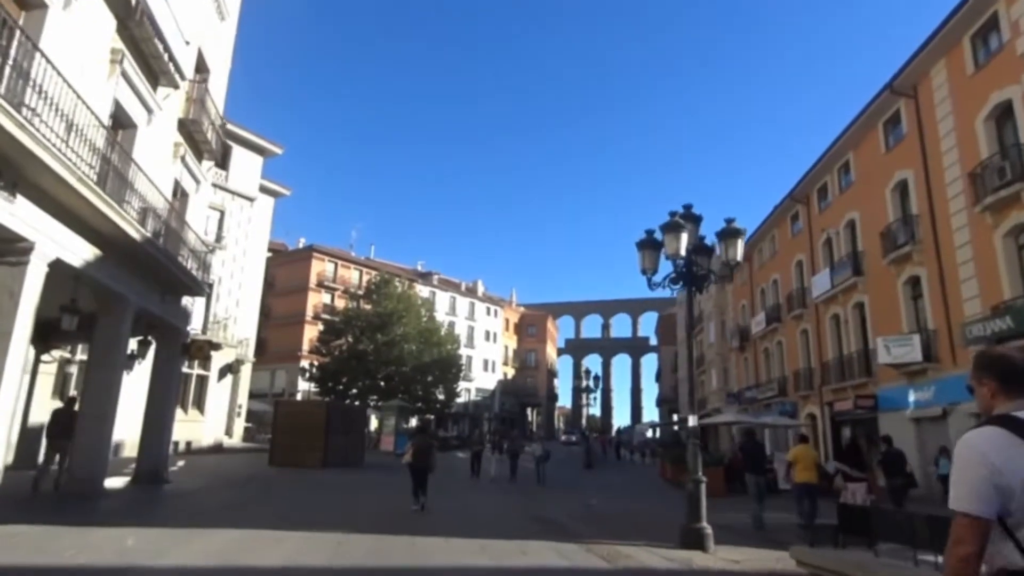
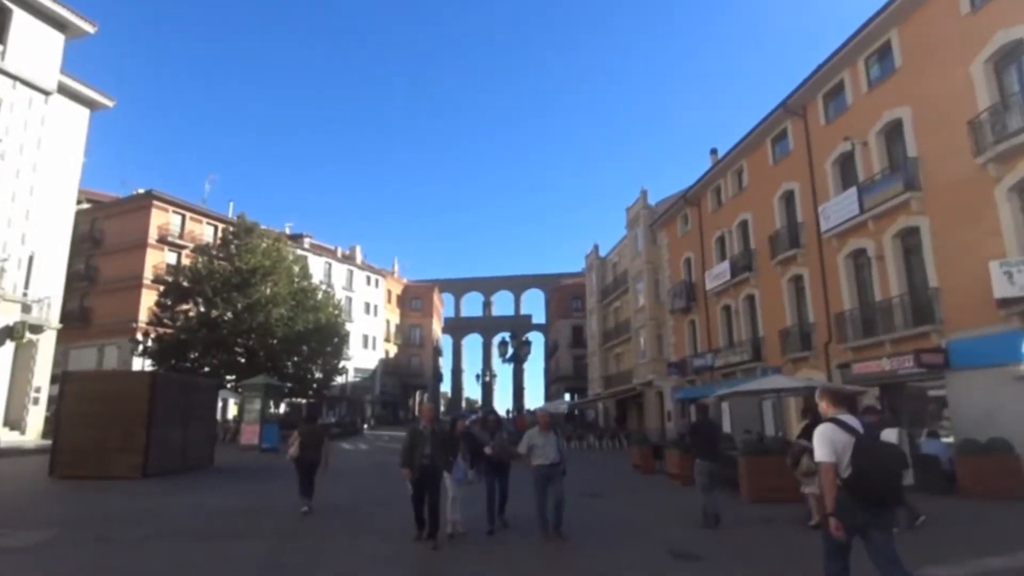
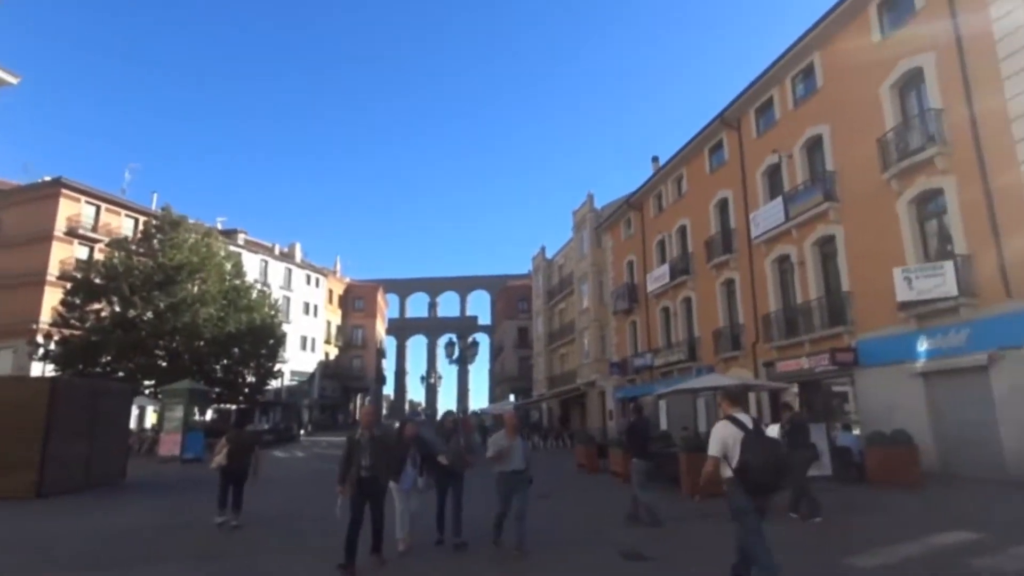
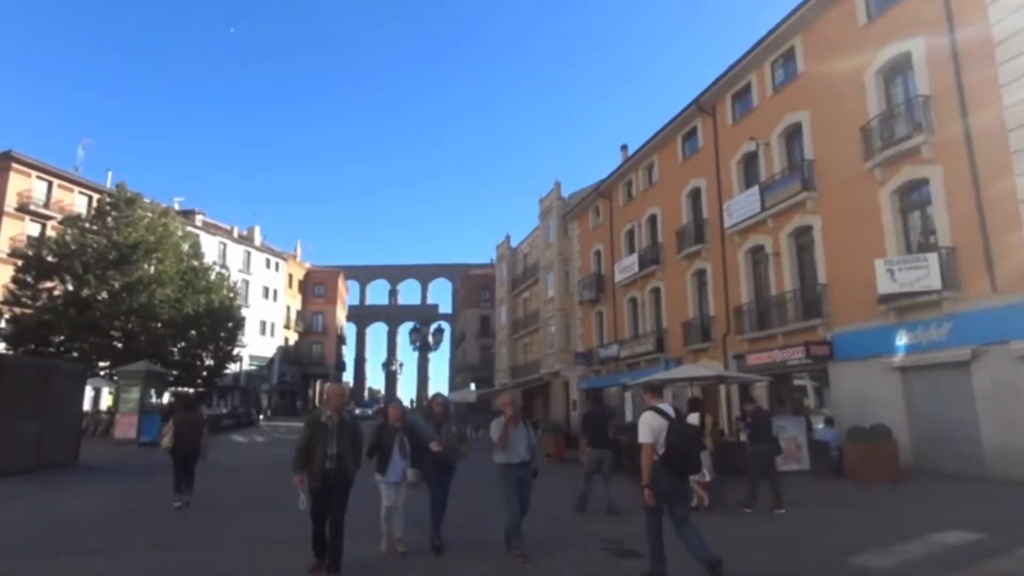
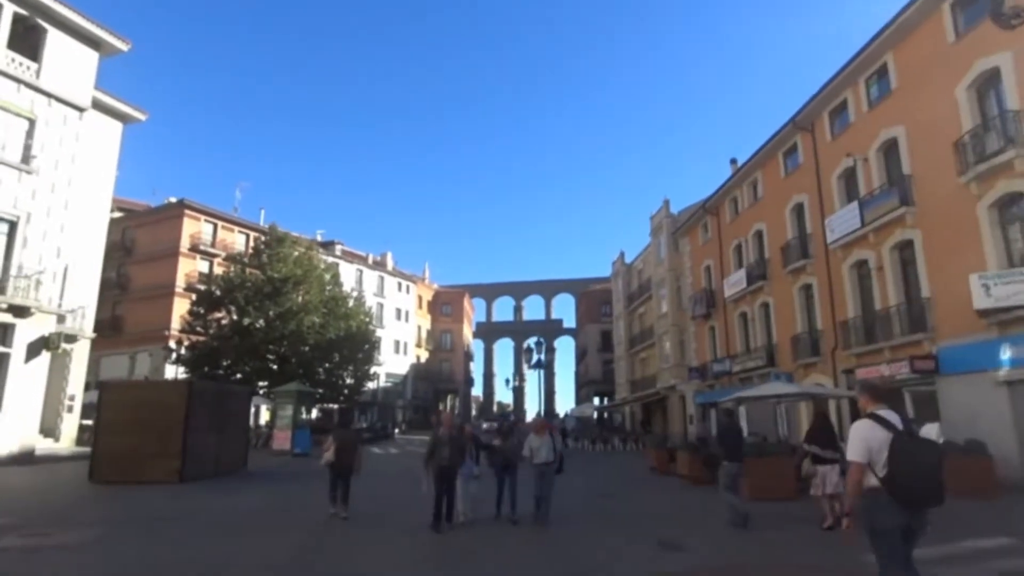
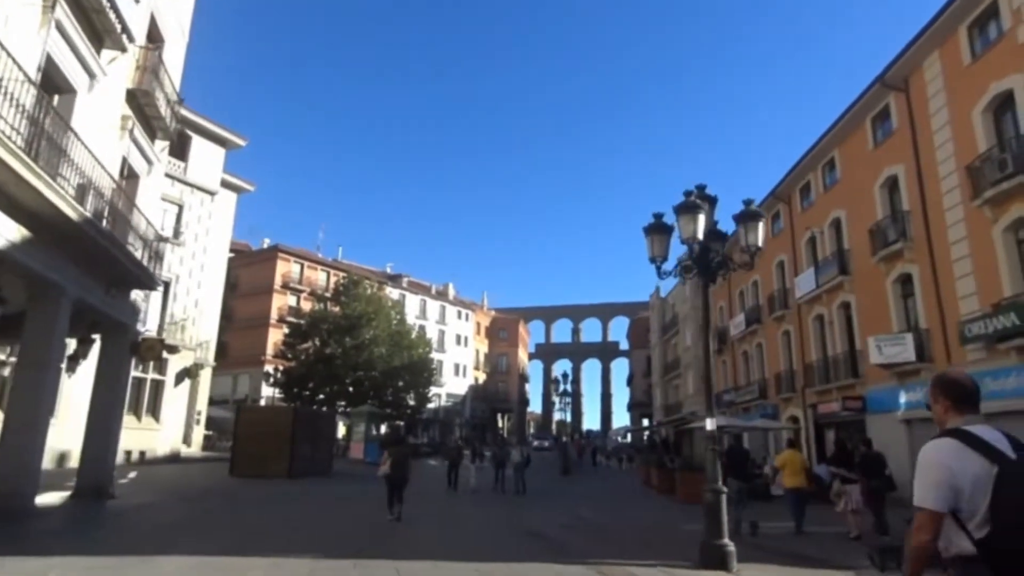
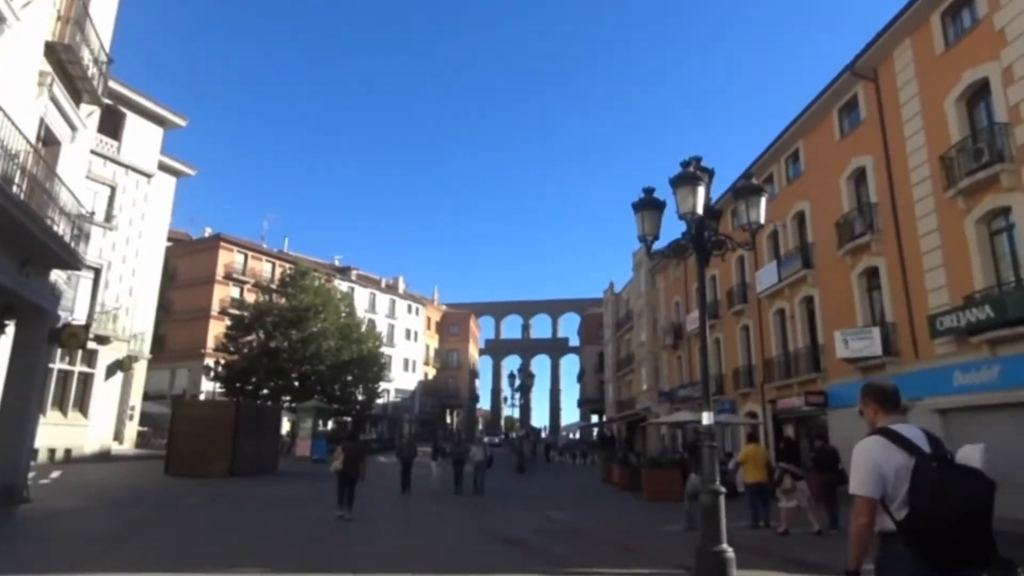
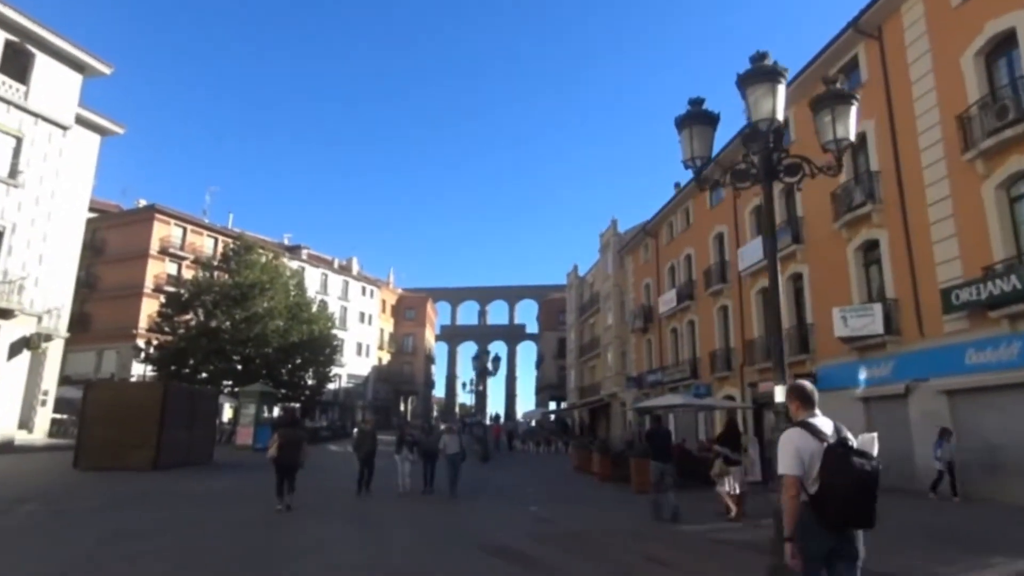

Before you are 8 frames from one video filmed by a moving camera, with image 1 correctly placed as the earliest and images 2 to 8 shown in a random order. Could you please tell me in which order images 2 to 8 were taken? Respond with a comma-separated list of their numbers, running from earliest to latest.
6, 7, 8, 5, 2, 3, 4
